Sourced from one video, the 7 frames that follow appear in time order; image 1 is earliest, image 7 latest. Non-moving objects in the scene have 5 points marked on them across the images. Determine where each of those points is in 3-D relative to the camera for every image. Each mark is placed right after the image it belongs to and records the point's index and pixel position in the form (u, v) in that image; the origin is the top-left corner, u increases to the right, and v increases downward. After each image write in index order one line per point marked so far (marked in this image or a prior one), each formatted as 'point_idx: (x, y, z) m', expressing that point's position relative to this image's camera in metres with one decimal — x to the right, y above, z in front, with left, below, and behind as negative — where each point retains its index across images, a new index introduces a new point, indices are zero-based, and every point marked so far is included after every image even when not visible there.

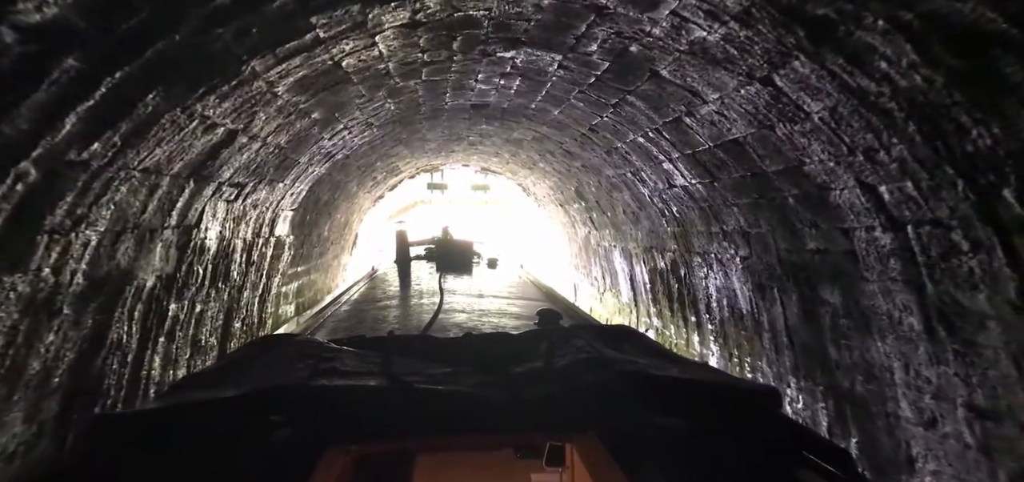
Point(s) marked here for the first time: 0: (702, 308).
0: (+1.4, -0.5, +3.1) m
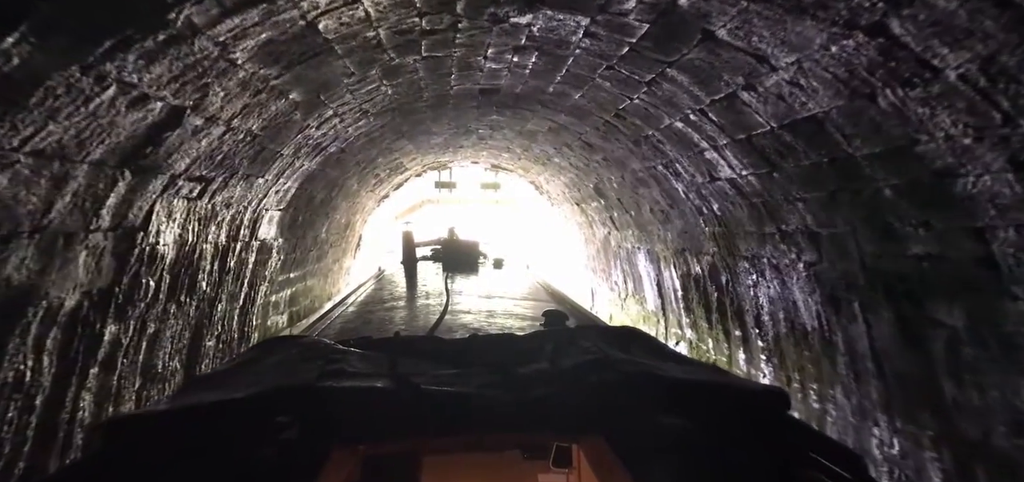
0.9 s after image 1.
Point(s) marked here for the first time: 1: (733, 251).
0: (+1.5, -0.5, +2.7) m
1: (+1.4, -0.1, +2.8) m
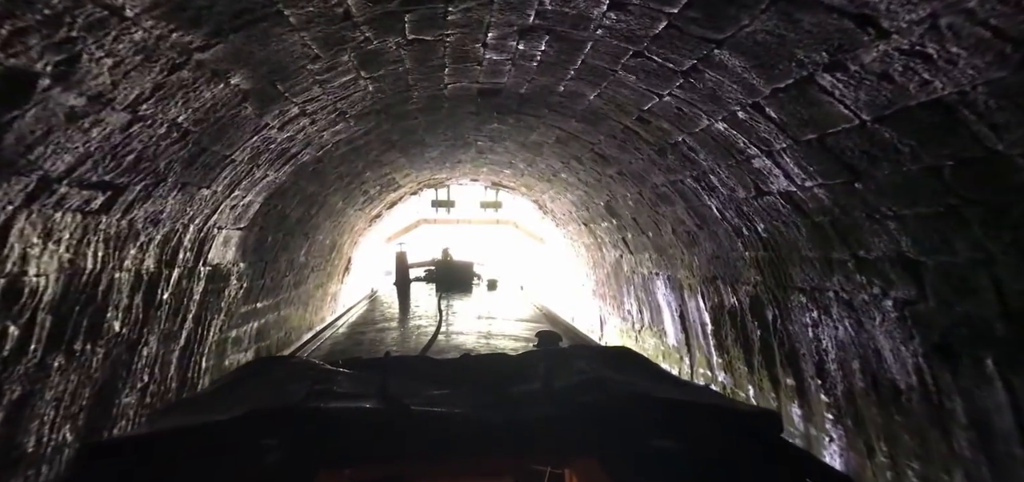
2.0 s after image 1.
0: (+1.5, -0.6, +2.2) m
1: (+1.4, -0.2, +2.3) m
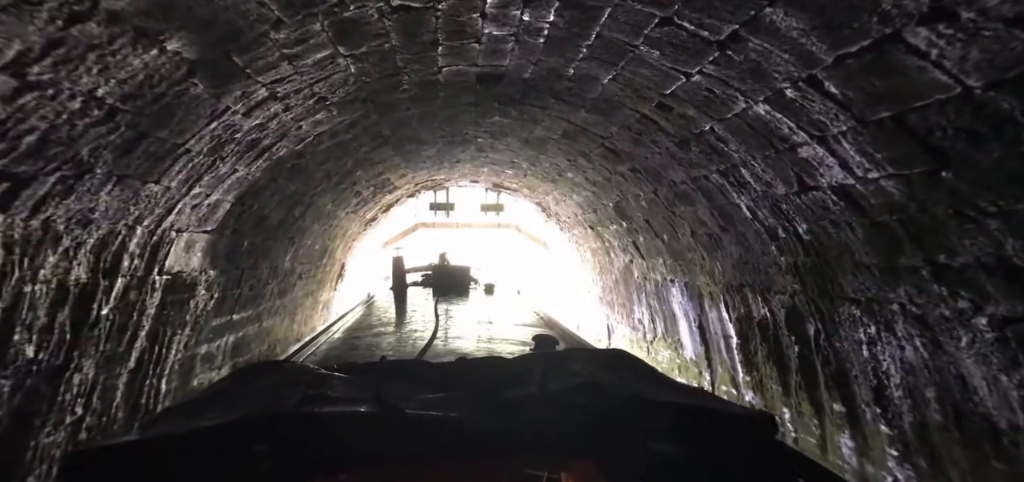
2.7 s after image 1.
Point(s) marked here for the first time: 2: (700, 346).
0: (+1.5, -0.6, +1.9) m
1: (+1.4, -0.2, +2.0) m
2: (+1.5, -0.8, +3.4) m
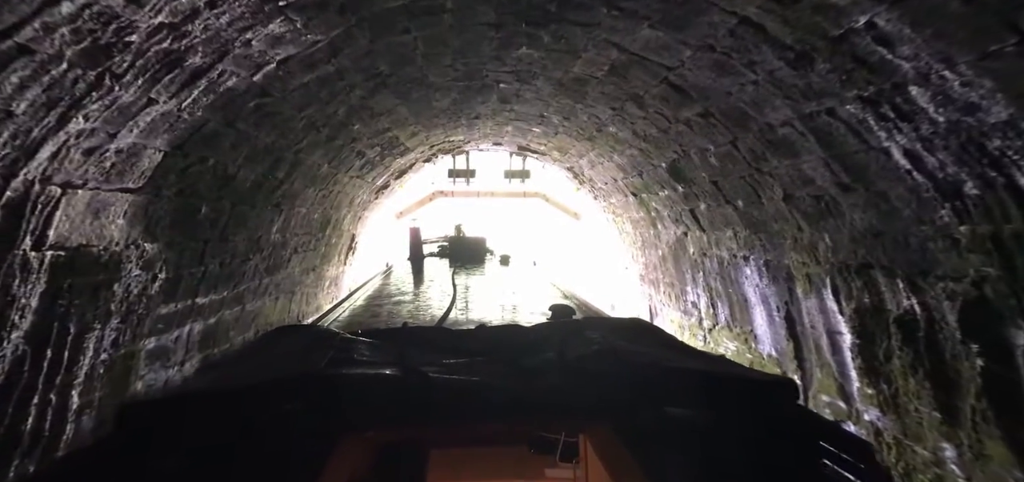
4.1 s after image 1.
0: (+1.6, -0.5, +1.1) m
1: (+1.5, -0.1, +1.2) m
2: (+1.7, -0.6, +2.7) m
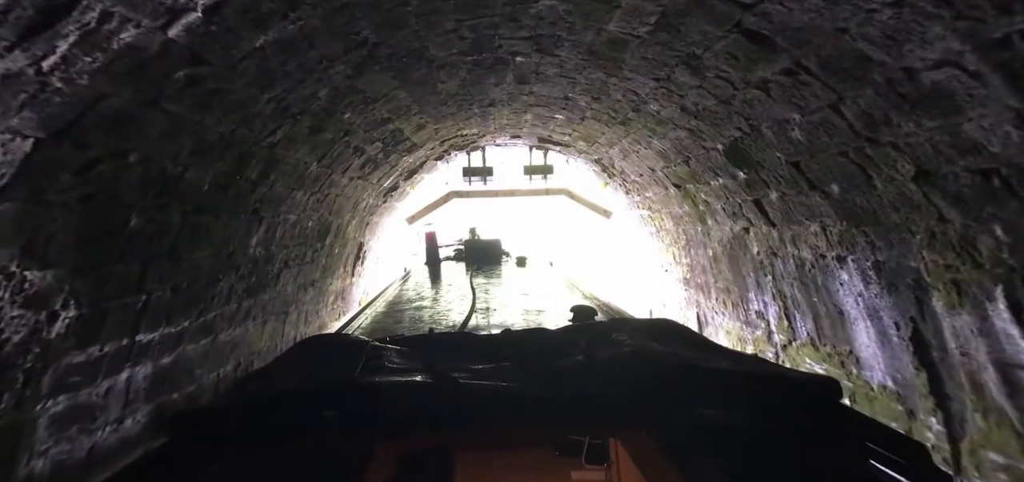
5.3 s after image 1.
0: (+1.7, -0.5, +0.4) m
1: (+1.6, -0.1, +0.5) m
2: (+1.8, -0.6, +2.0) m
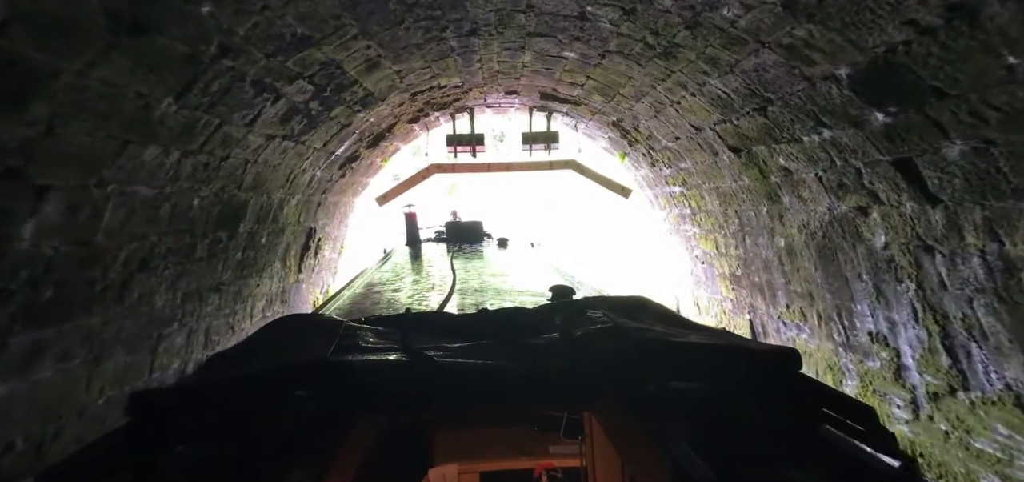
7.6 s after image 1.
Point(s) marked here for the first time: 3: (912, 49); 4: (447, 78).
0: (+1.6, -0.5, -0.8) m
1: (+1.5, -0.1, -0.8) m
2: (+1.8, -0.6, +0.8) m
3: (+1.4, +0.7, +1.6) m
4: (-0.6, +1.3, +3.5) m
